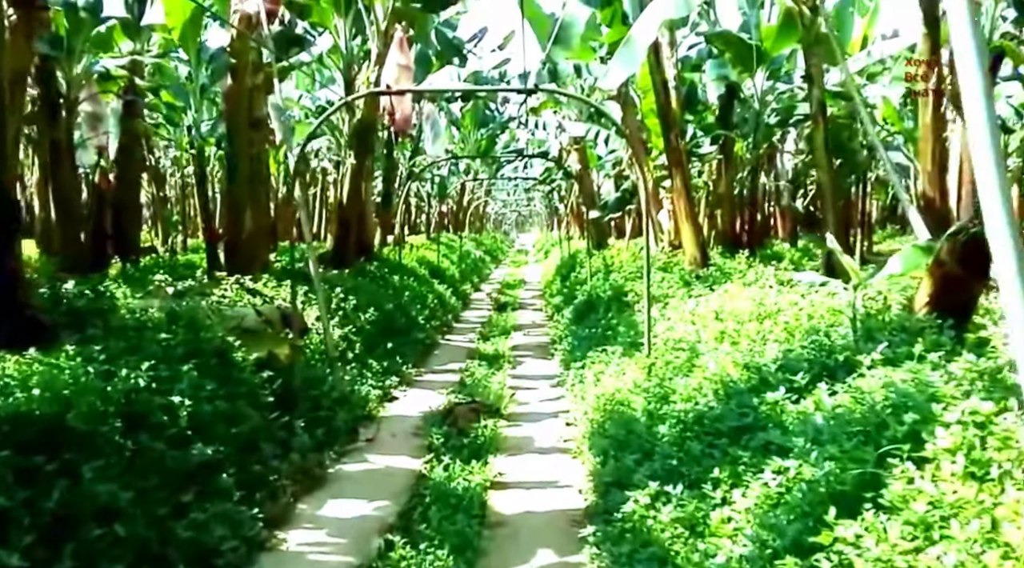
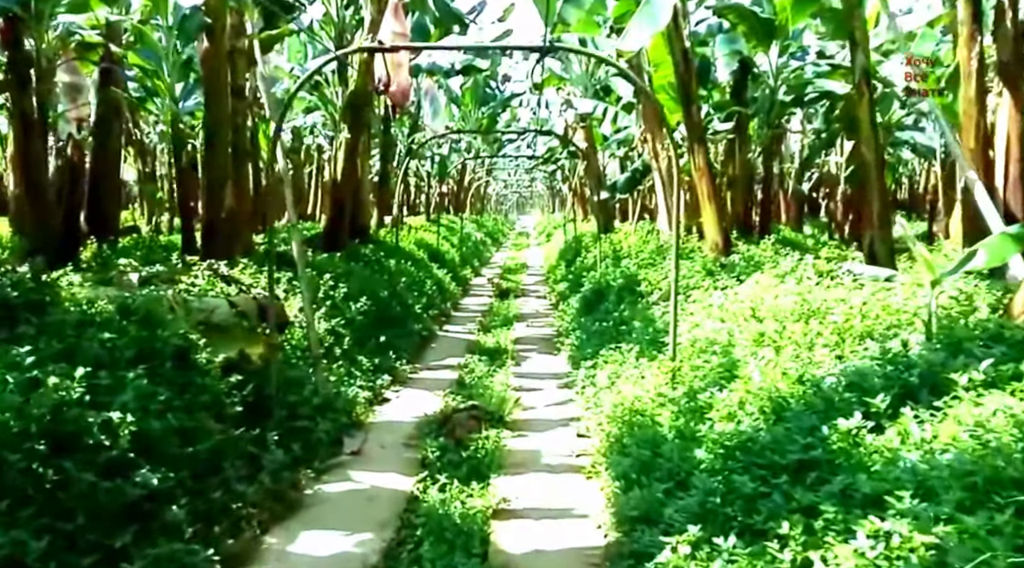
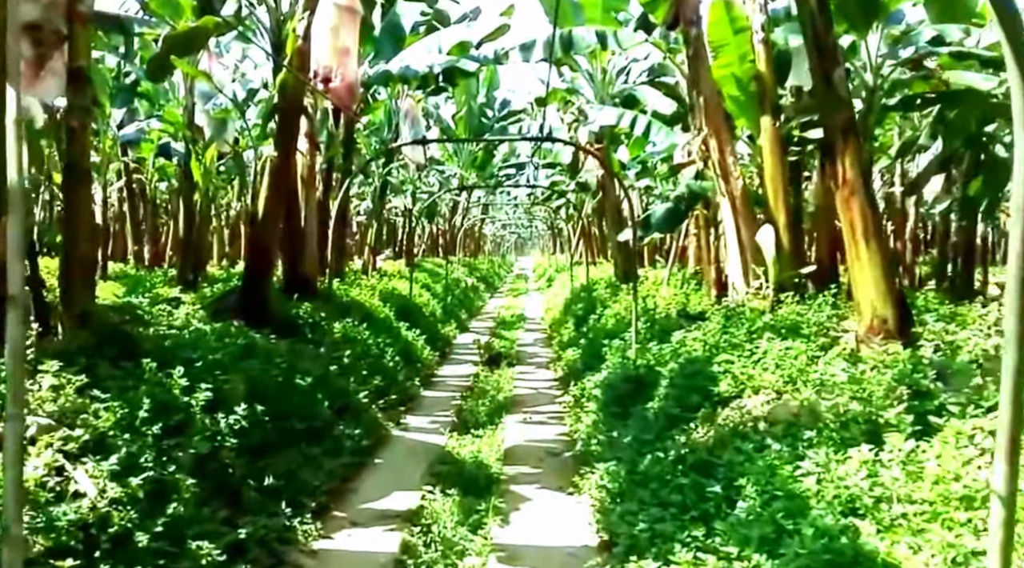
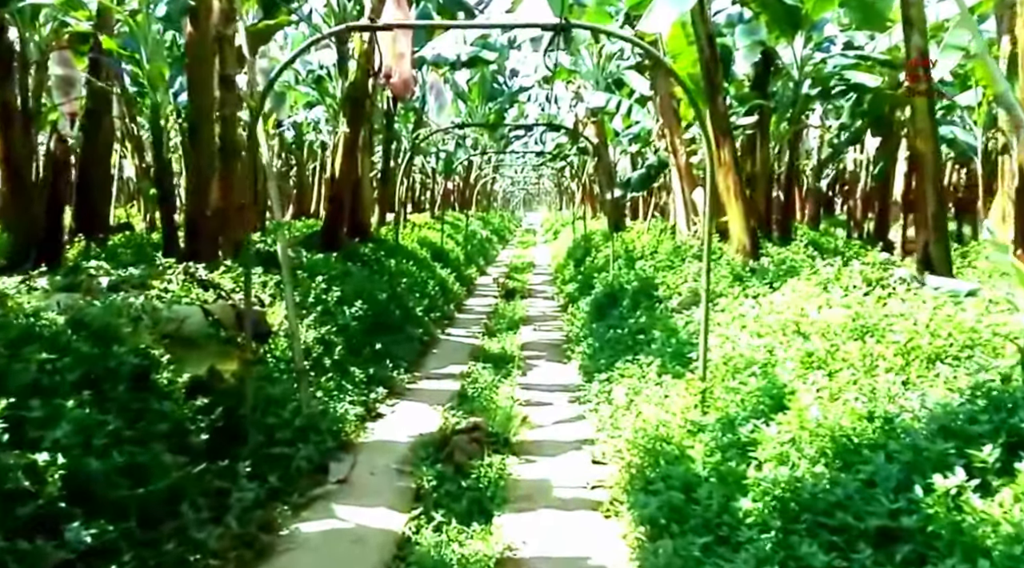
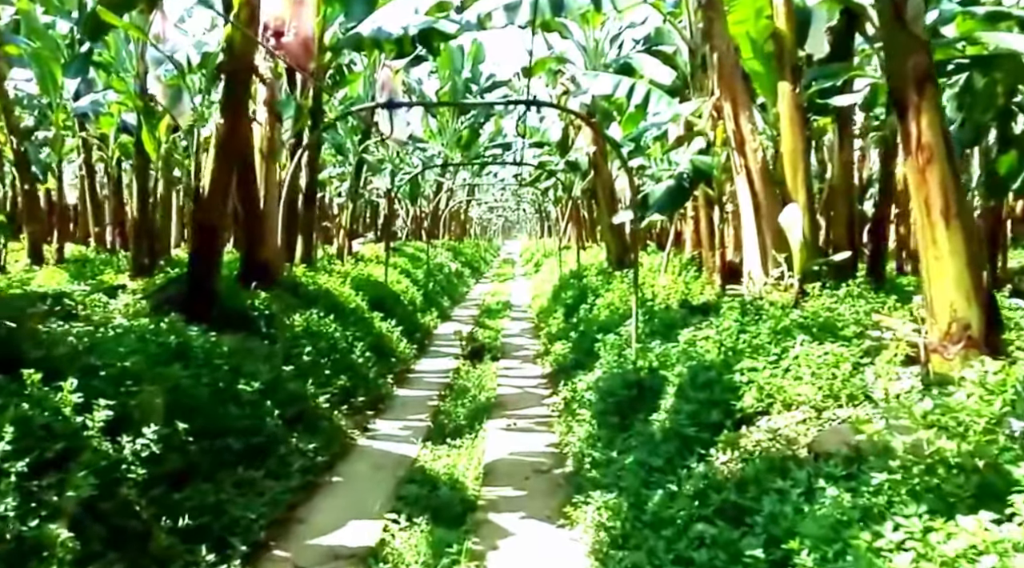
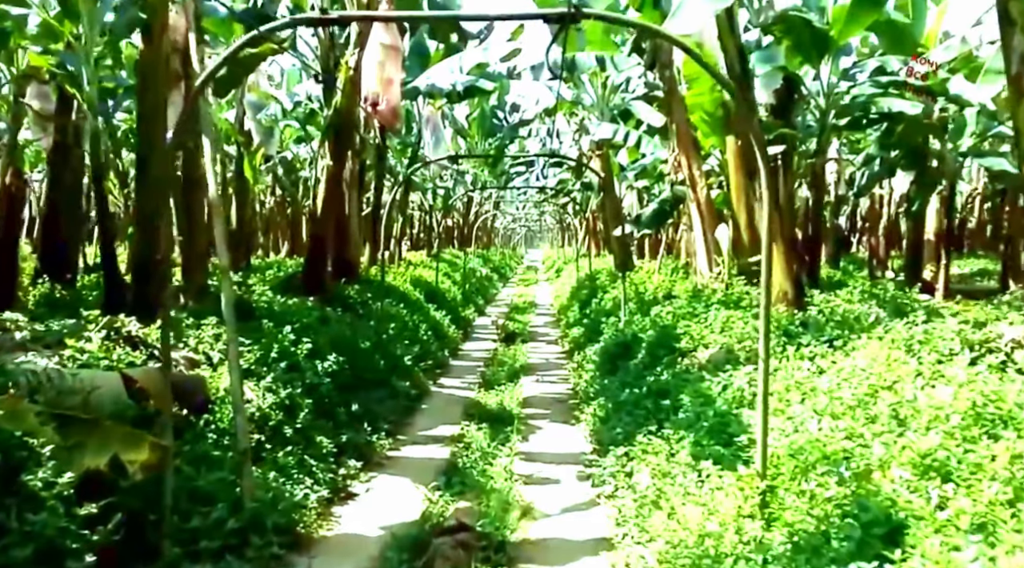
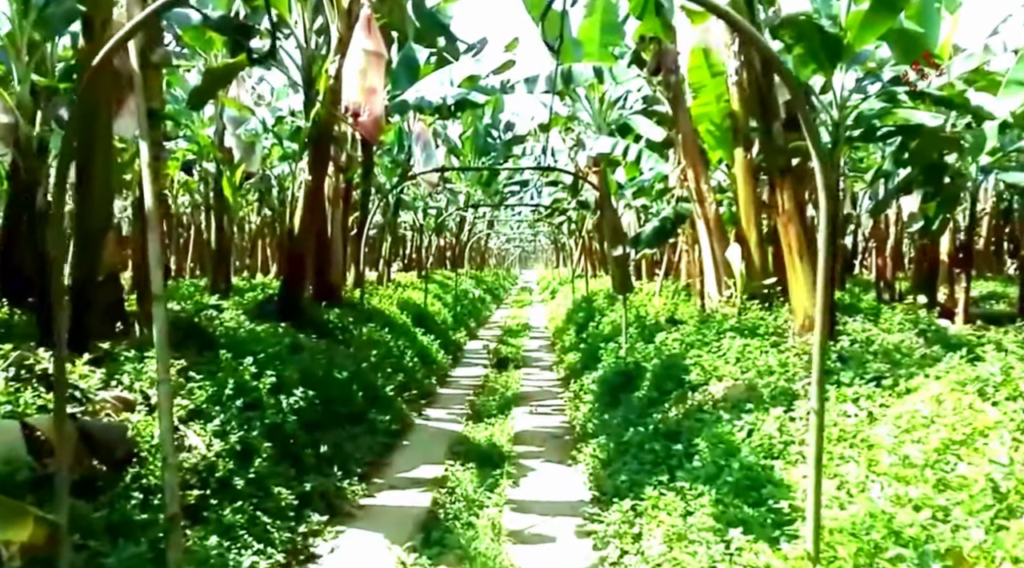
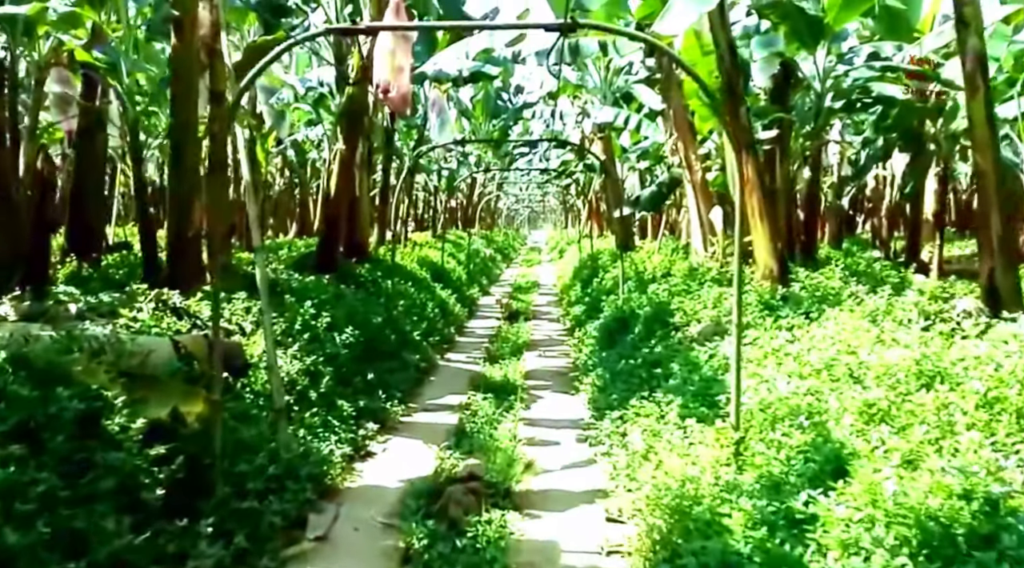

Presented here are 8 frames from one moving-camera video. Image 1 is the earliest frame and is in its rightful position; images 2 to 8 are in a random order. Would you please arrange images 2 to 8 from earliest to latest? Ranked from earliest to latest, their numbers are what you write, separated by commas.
2, 4, 8, 6, 7, 3, 5
